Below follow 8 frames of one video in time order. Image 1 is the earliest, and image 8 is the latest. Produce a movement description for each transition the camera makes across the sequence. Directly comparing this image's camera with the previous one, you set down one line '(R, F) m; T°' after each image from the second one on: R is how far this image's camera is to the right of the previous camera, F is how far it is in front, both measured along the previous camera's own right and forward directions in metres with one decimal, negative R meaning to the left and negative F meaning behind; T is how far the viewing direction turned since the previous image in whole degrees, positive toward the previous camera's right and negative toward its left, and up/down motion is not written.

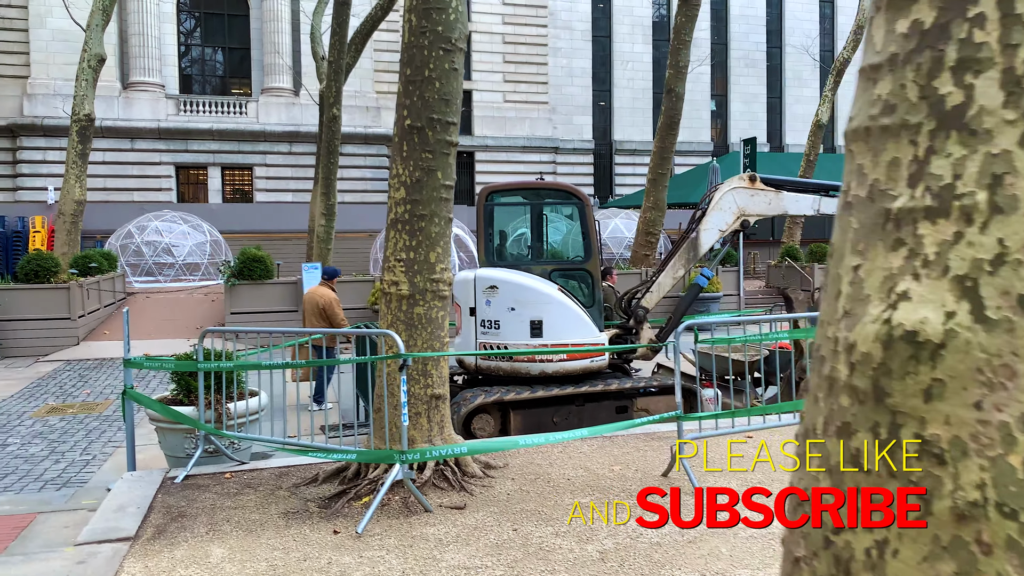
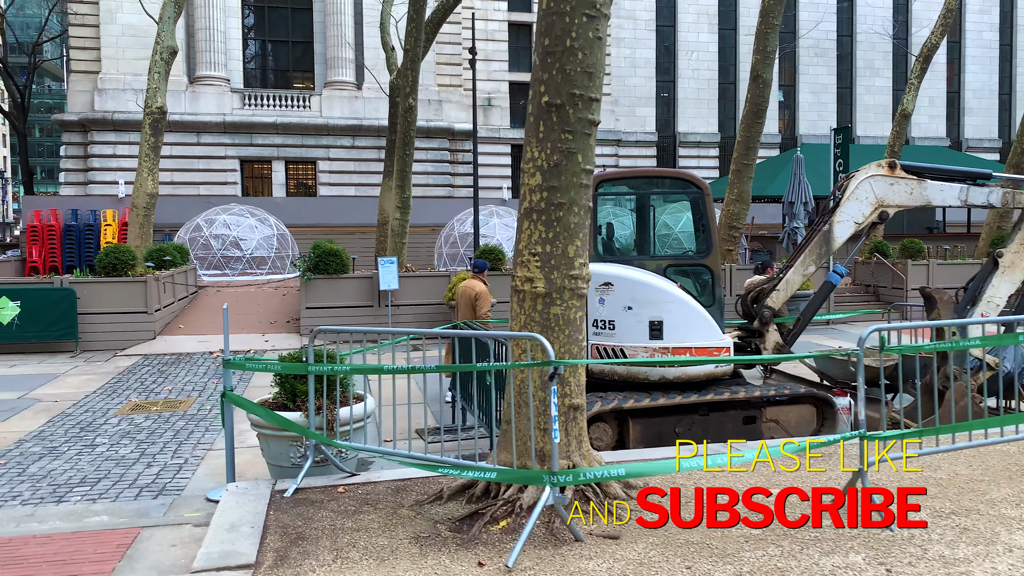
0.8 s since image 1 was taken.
(-0.6, +0.6) m; -3°
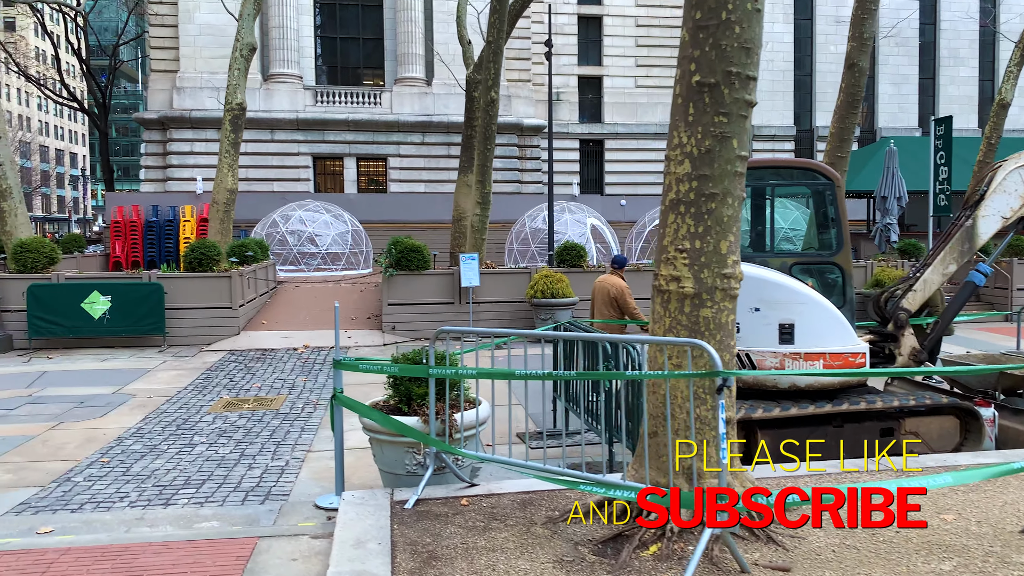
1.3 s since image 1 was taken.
(-0.5, +0.4) m; -4°
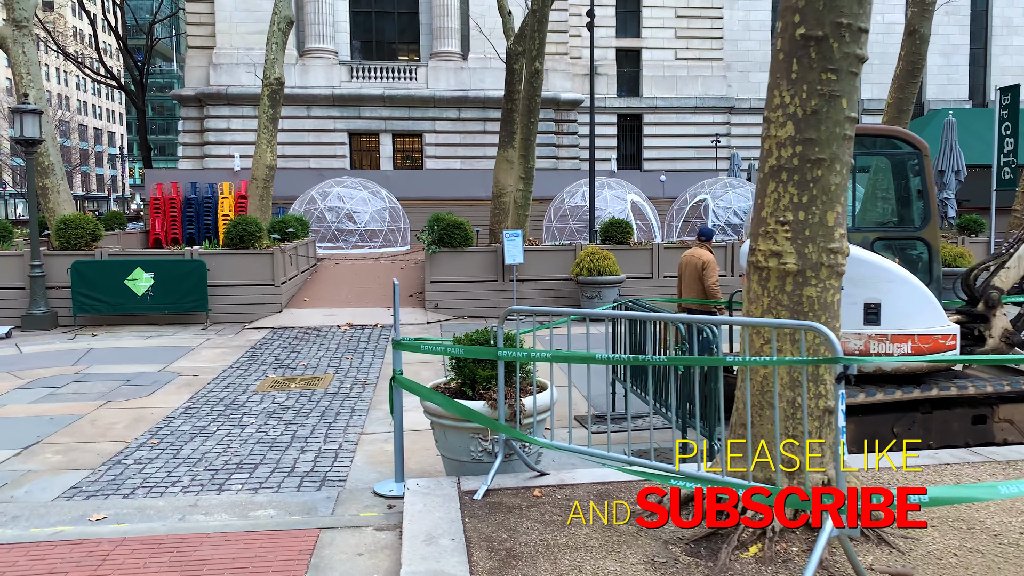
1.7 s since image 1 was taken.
(-0.3, +0.4) m; -2°
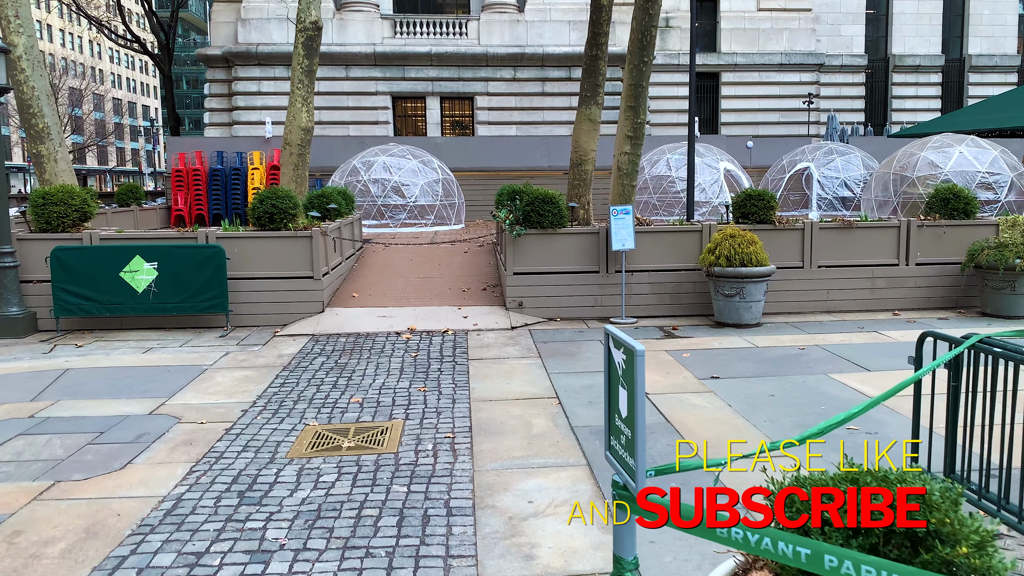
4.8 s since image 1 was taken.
(-1.1, +3.4) m; -2°
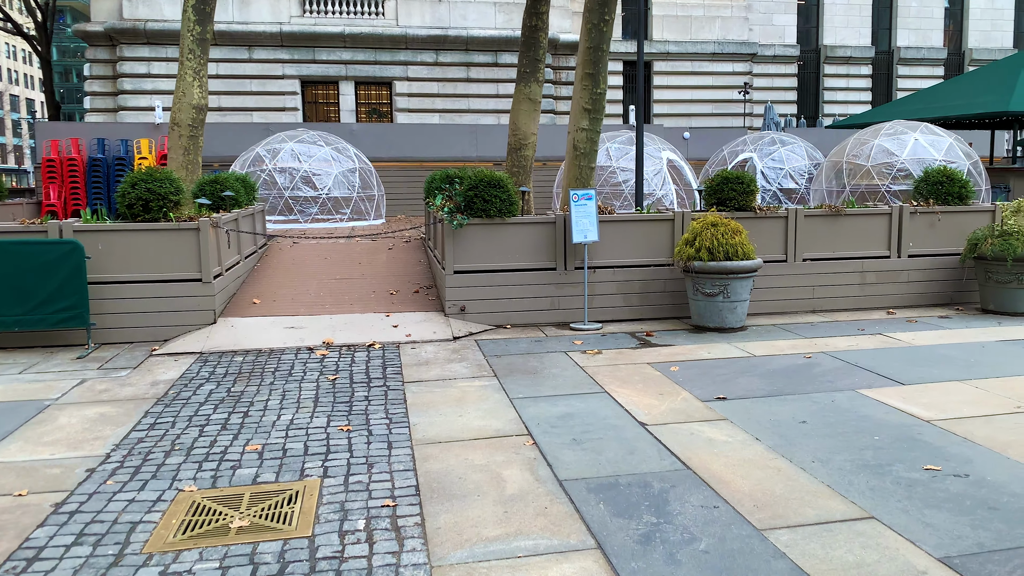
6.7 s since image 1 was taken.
(-0.3, +1.9) m; +6°
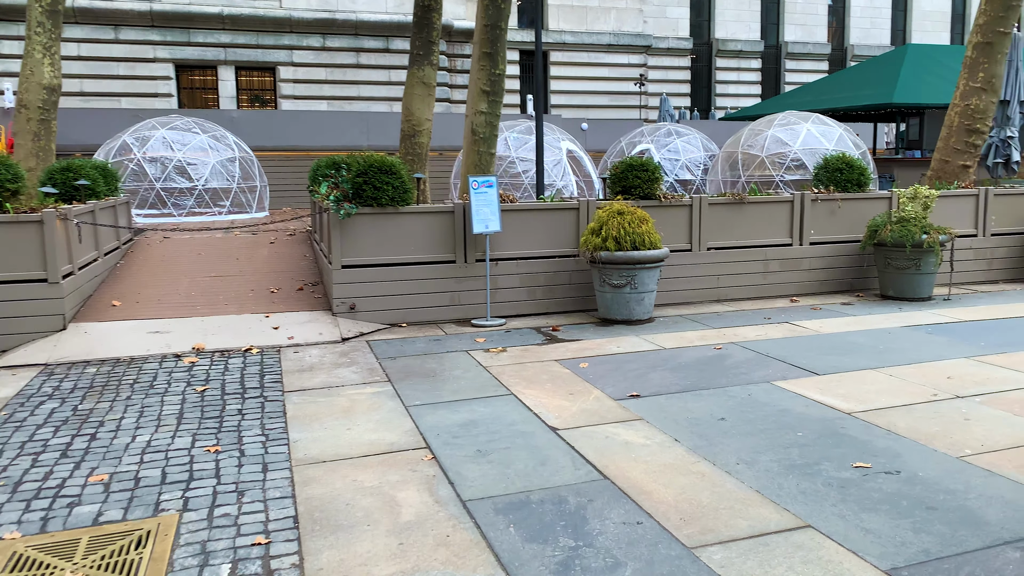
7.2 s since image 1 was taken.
(0.0, +0.6) m; +7°
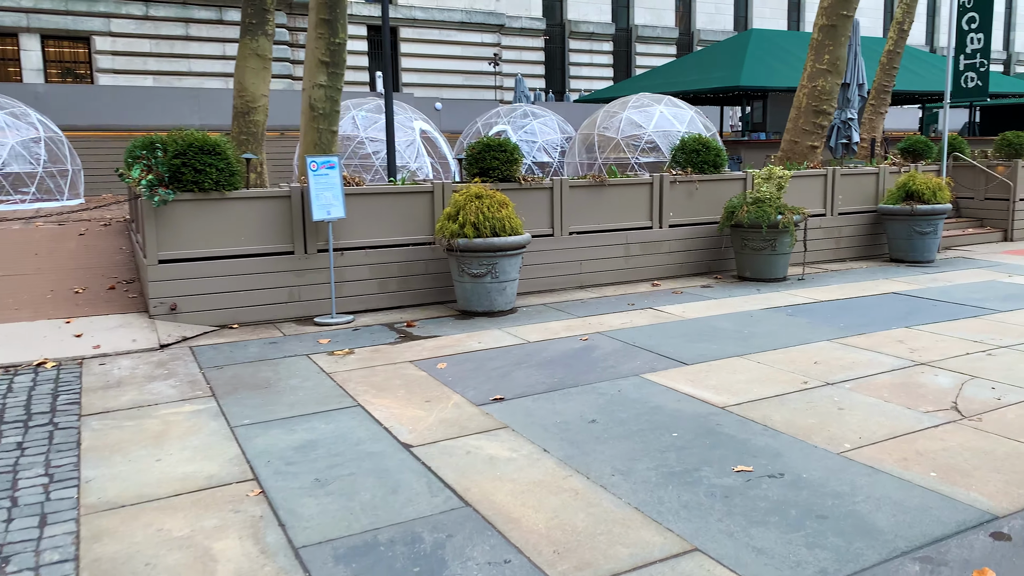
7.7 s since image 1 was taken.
(+0.1, +0.7) m; +10°
